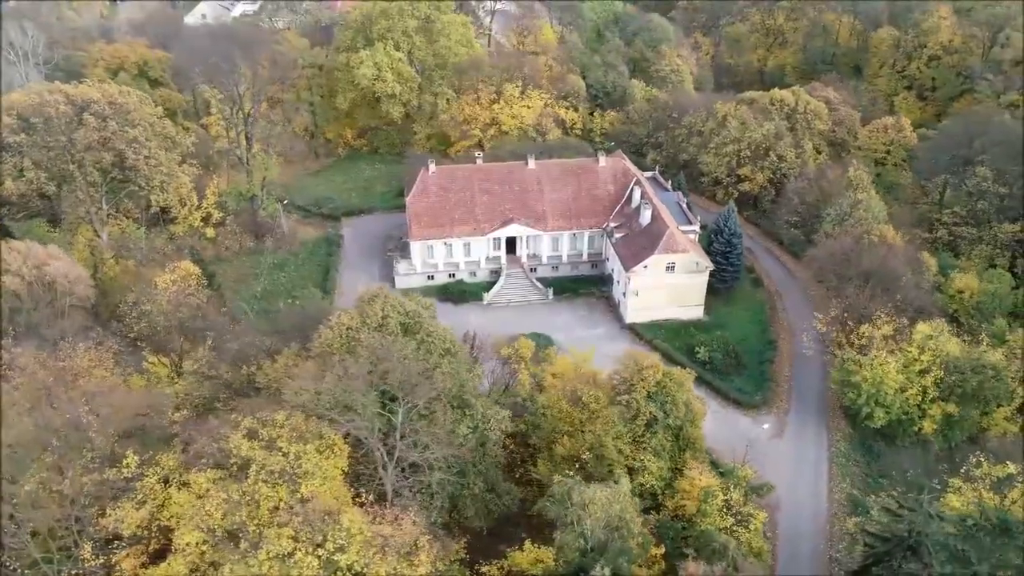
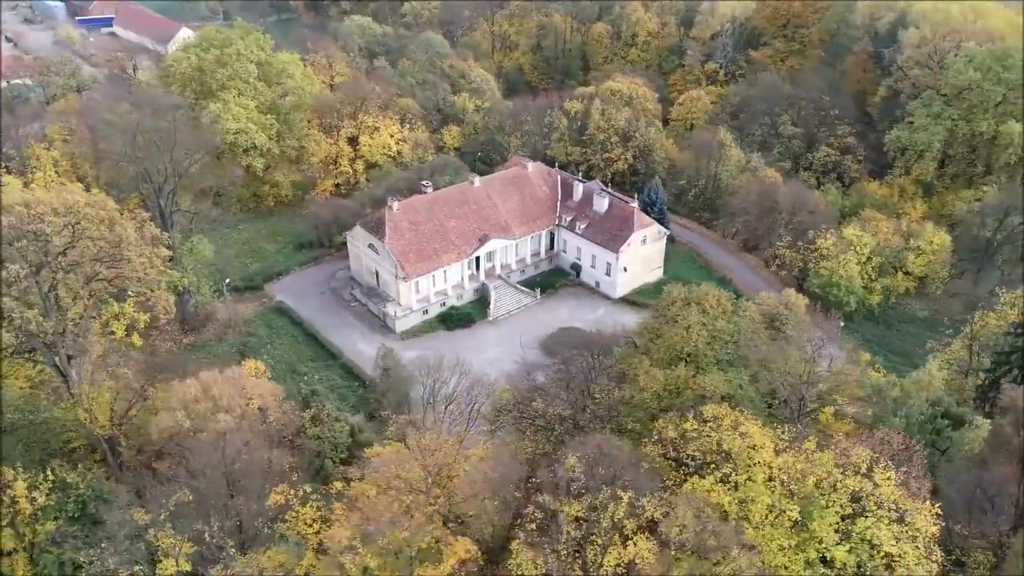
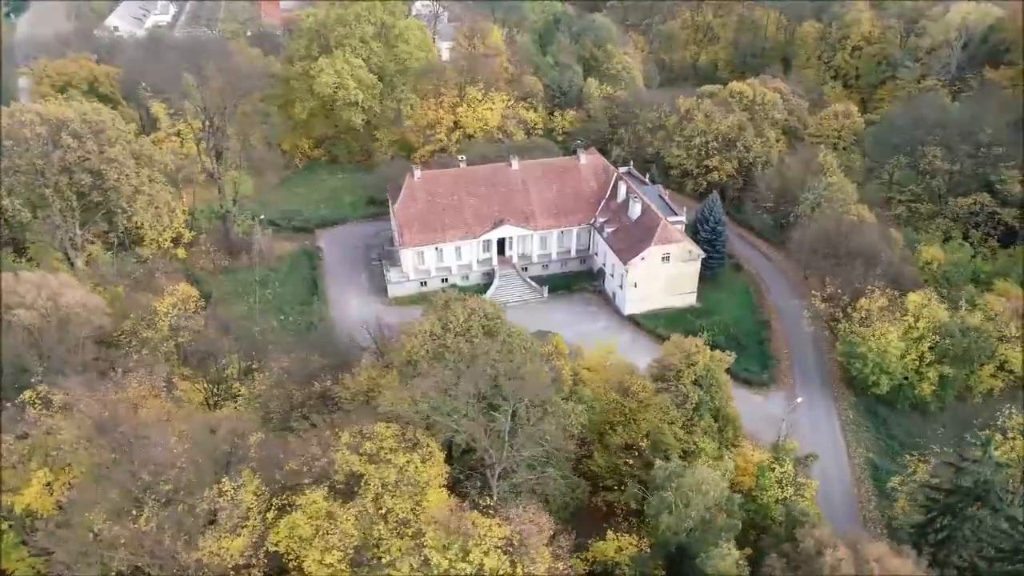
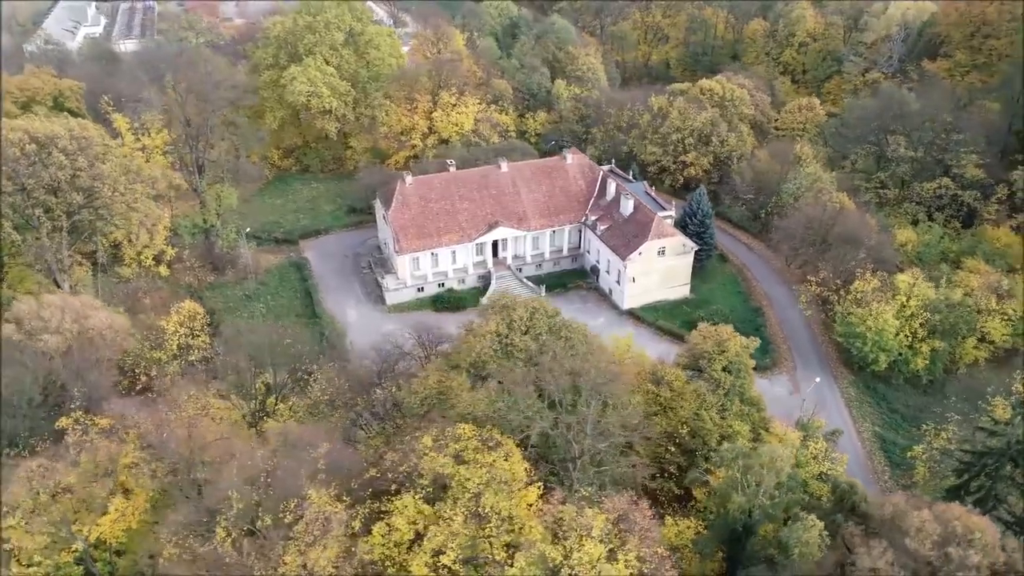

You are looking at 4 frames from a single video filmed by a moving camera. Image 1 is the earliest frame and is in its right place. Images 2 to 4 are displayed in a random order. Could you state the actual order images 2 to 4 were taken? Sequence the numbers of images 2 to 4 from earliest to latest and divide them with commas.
3, 4, 2
